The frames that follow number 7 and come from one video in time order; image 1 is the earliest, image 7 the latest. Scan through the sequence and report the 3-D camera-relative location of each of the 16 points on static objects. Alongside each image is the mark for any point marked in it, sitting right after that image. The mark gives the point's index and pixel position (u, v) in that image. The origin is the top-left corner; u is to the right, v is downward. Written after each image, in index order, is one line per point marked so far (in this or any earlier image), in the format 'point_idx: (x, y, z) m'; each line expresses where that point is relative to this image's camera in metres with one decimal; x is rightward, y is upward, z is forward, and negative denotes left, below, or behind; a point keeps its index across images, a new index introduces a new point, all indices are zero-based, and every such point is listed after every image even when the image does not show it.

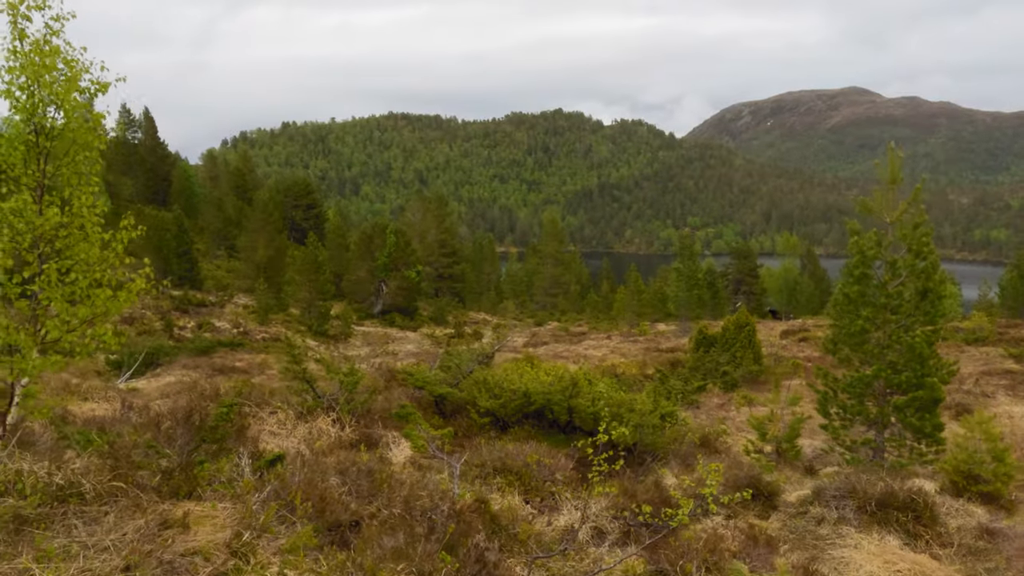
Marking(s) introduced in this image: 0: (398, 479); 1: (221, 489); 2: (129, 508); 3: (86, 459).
0: (-1.0, -1.8, +5.2) m
1: (-2.1, -1.5, +4.2) m
2: (-2.5, -1.5, +3.8) m
3: (-3.2, -1.3, +4.3) m
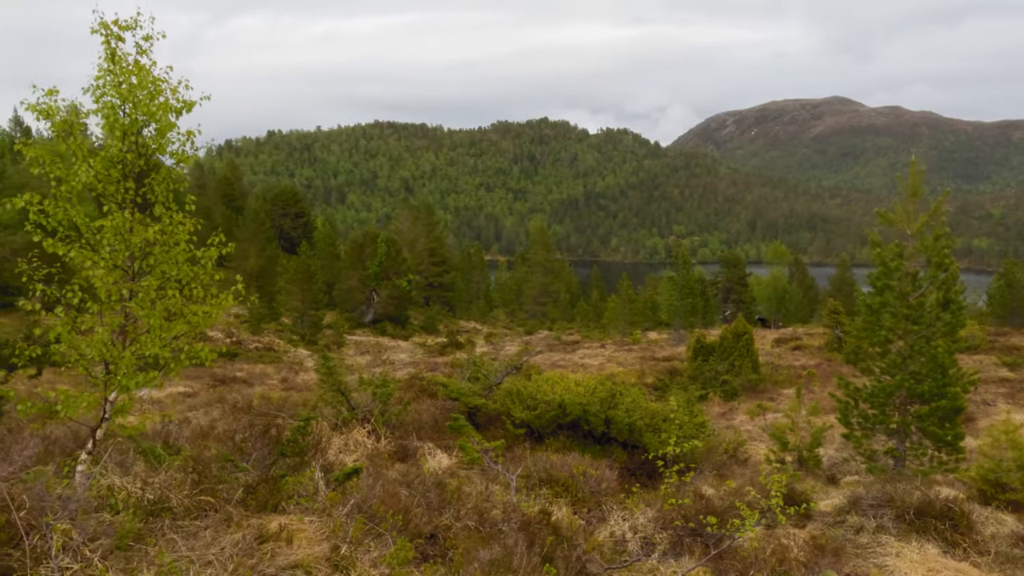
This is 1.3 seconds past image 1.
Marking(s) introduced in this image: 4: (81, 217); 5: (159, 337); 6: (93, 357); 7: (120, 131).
0: (-0.4, -1.9, +5.3) m
1: (-1.5, -1.6, +4.2) m
2: (-1.9, -1.6, +3.8) m
3: (-2.6, -1.4, +4.3) m
4: (-2.9, +0.5, +4.0) m
5: (-2.4, -0.4, +4.0) m
6: (-2.8, -0.5, +3.9) m
7: (-2.7, +1.1, +3.9) m
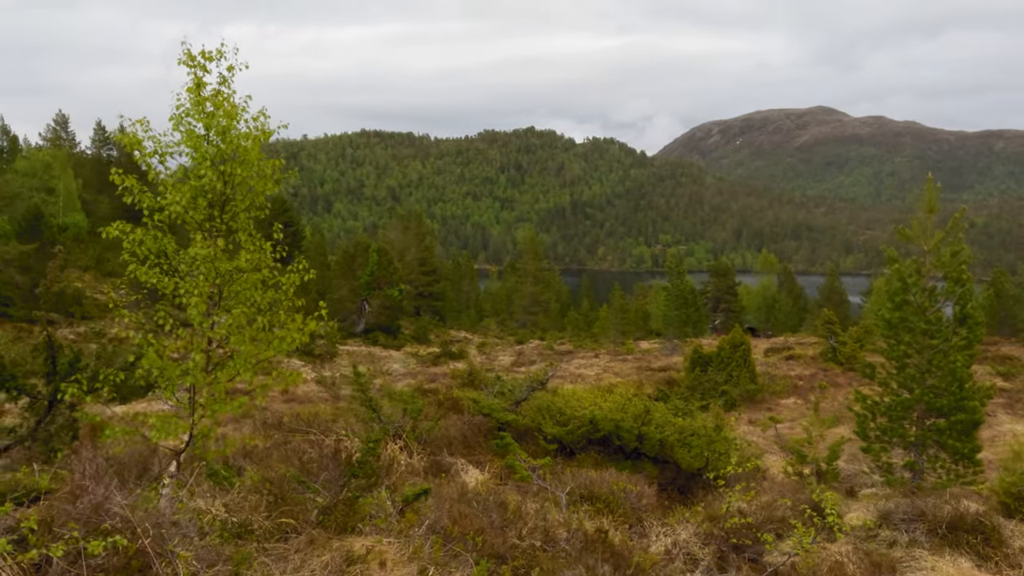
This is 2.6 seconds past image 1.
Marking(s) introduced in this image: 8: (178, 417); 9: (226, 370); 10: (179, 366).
0: (+0.1, -2.1, +5.4) m
1: (-1.0, -1.8, +4.3) m
2: (-1.4, -1.8, +3.9) m
3: (-2.0, -1.6, +4.4) m
4: (-2.4, +0.3, +4.1) m
5: (-1.9, -0.5, +4.1) m
6: (-2.3, -0.7, +4.0) m
7: (-2.1, +0.9, +4.0) m
8: (-2.4, -0.9, +4.1) m
9: (-2.0, -0.6, +4.0) m
10: (-2.3, -0.6, +4.0) m
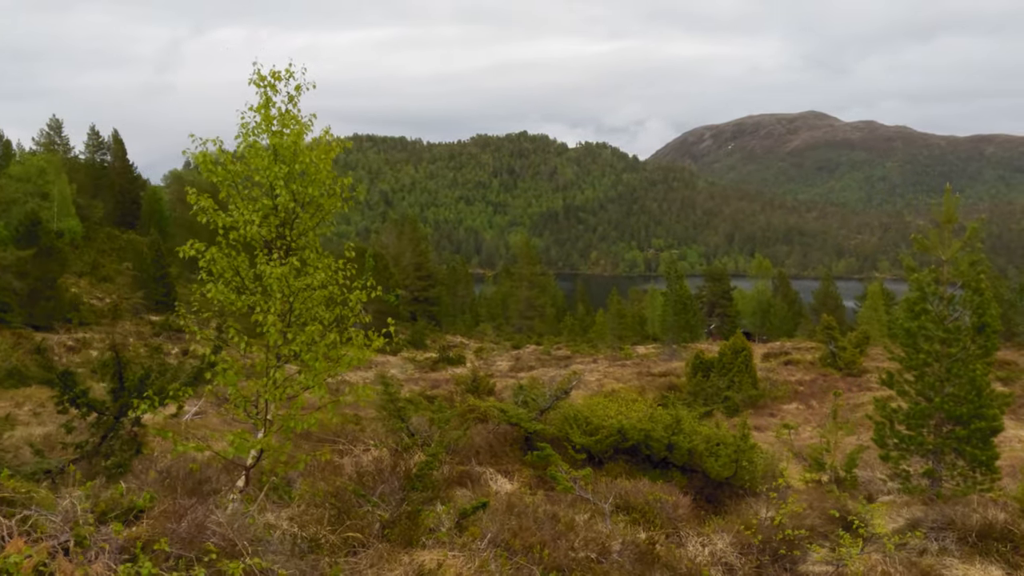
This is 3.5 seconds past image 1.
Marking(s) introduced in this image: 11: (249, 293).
0: (+0.6, -2.2, +5.4) m
1: (-0.5, -1.9, +4.3) m
2: (-0.9, -1.9, +3.9) m
3: (-1.6, -1.7, +4.4) m
4: (-1.9, +0.2, +4.2) m
5: (-1.4, -0.7, +4.1) m
6: (-1.8, -0.8, +4.0) m
7: (-1.7, +0.8, +4.0) m
8: (-1.9, -1.1, +4.2) m
9: (-1.5, -0.7, +4.1) m
10: (-1.8, -0.7, +4.1) m
11: (-1.9, 0.0, +4.2) m
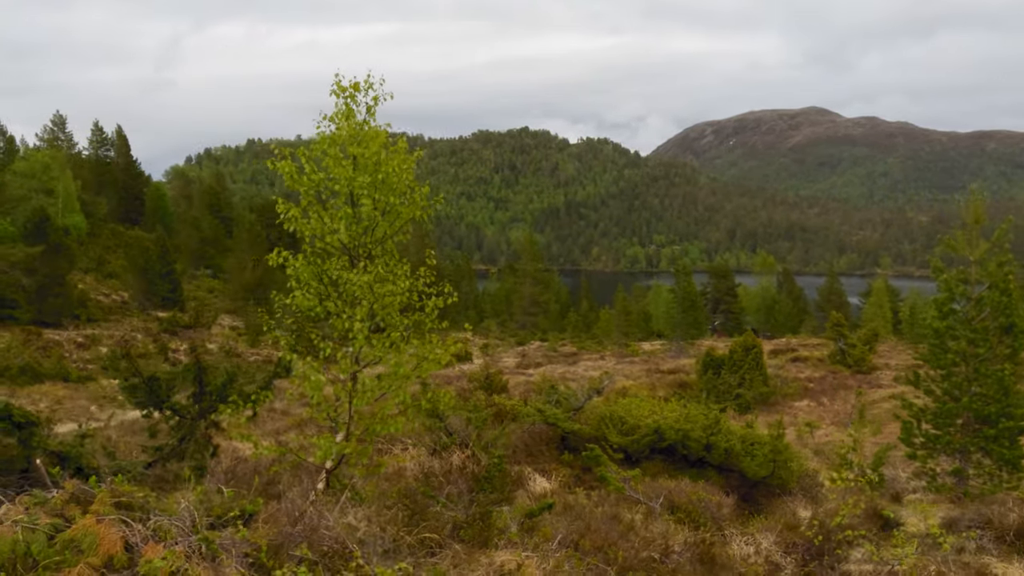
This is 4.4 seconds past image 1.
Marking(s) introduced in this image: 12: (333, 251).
0: (+1.2, -2.3, +5.5) m
1: (0.0, -2.0, +4.4) m
2: (-0.4, -1.9, +4.0) m
3: (-1.0, -1.8, +4.5) m
4: (-1.4, +0.1, +4.3) m
5: (-0.9, -0.7, +4.2) m
6: (-1.3, -0.8, +4.1) m
7: (-1.1, +0.7, +4.1) m
8: (-1.4, -1.1, +4.3) m
9: (-1.0, -0.8, +4.2) m
10: (-1.3, -0.7, +4.2) m
11: (-1.4, -0.1, +4.3) m
12: (-1.4, +0.3, +4.3) m
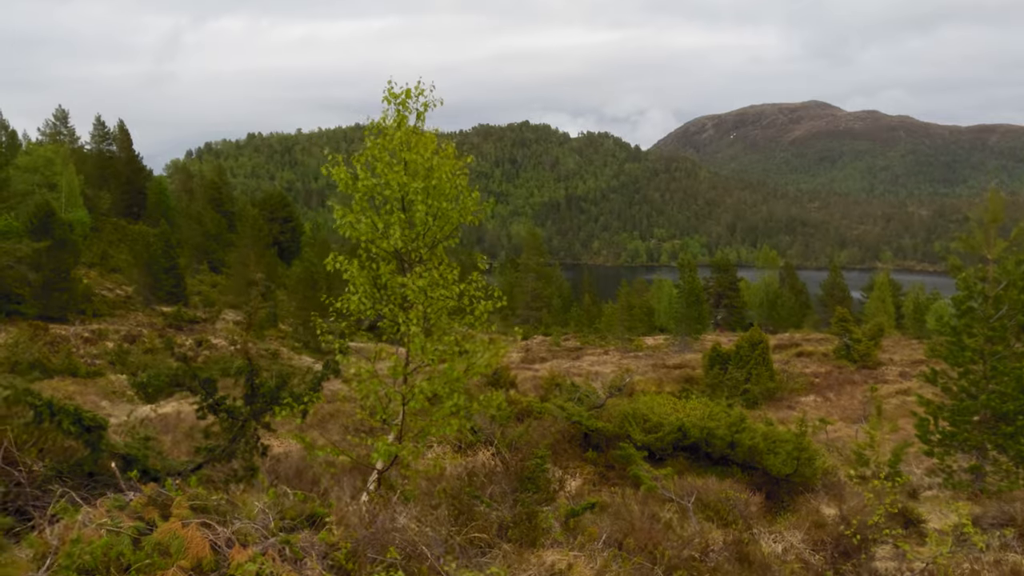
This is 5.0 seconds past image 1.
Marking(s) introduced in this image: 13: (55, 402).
0: (+1.5, -2.3, +5.6) m
1: (+0.4, -2.0, +4.5) m
2: (0.0, -2.0, +4.1) m
3: (-0.7, -1.8, +4.6) m
4: (-1.0, +0.1, +4.3) m
5: (-0.5, -0.7, +4.3) m
6: (-0.9, -0.9, +4.2) m
7: (-0.8, +0.7, +4.2) m
8: (-1.0, -1.1, +4.4) m
9: (-0.6, -0.8, +4.3) m
10: (-0.9, -0.8, +4.3) m
11: (-1.0, -0.1, +4.3) m
12: (-1.0, +0.3, +4.4) m
13: (-3.3, -0.9, +4.2) m
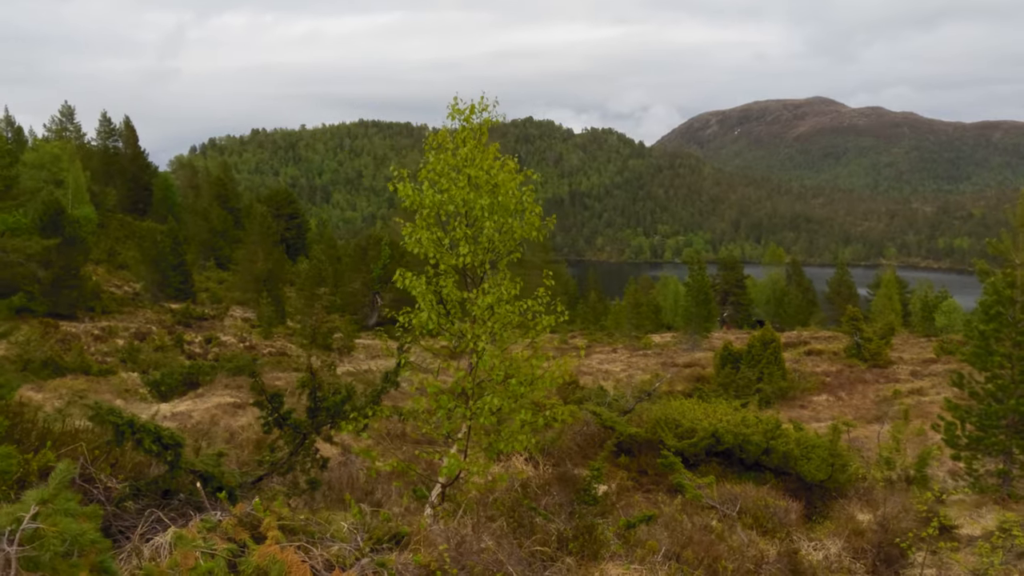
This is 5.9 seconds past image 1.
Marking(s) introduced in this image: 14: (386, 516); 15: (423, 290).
0: (+2.0, -2.4, +5.6) m
1: (+0.9, -2.1, +4.5) m
2: (+0.5, -2.1, +4.1) m
3: (-0.2, -1.9, +4.6) m
4: (-0.5, 0.0, +4.3) m
5: (0.0, -0.9, +4.3) m
6: (-0.4, -1.0, +4.2) m
7: (-0.3, +0.6, +4.2) m
8: (-0.5, -1.3, +4.4) m
9: (-0.1, -0.9, +4.3) m
10: (-0.5, -0.9, +4.3) m
11: (-0.5, -0.2, +4.4) m
12: (-0.6, +0.1, +4.4) m
13: (-2.9, -1.0, +4.2) m
14: (-0.9, -1.6, +4.0) m
15: (-0.7, 0.0, +4.3) m
